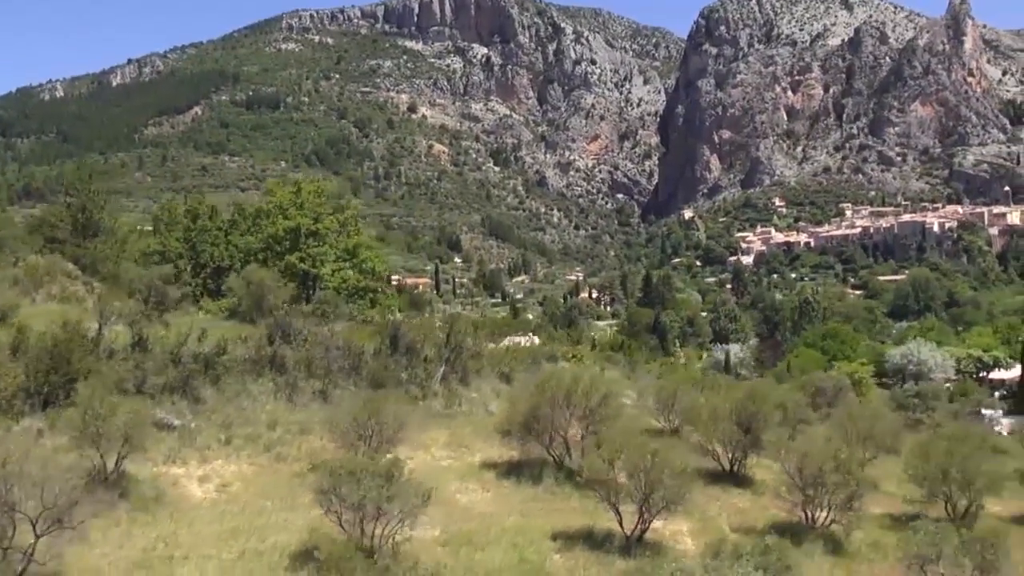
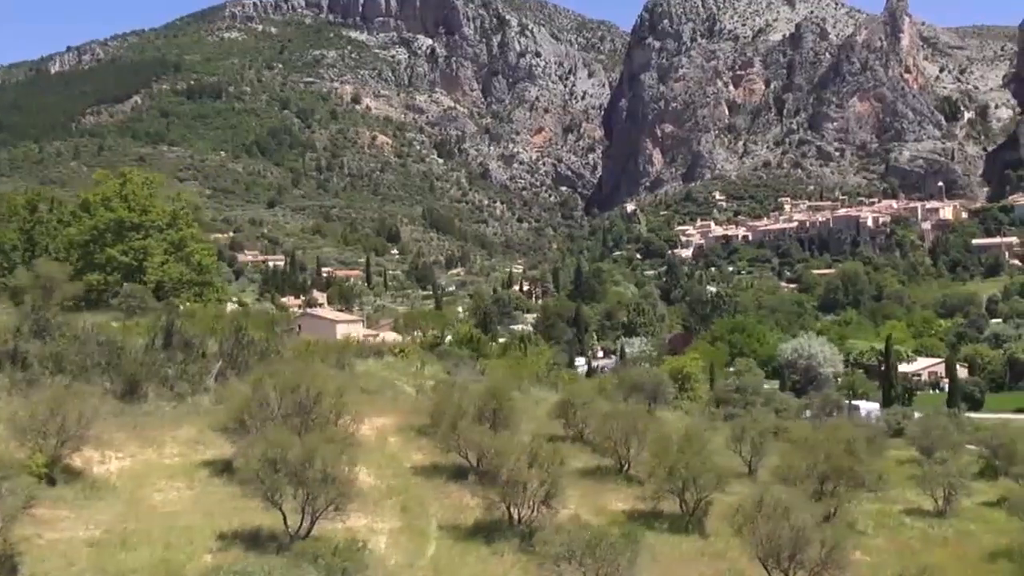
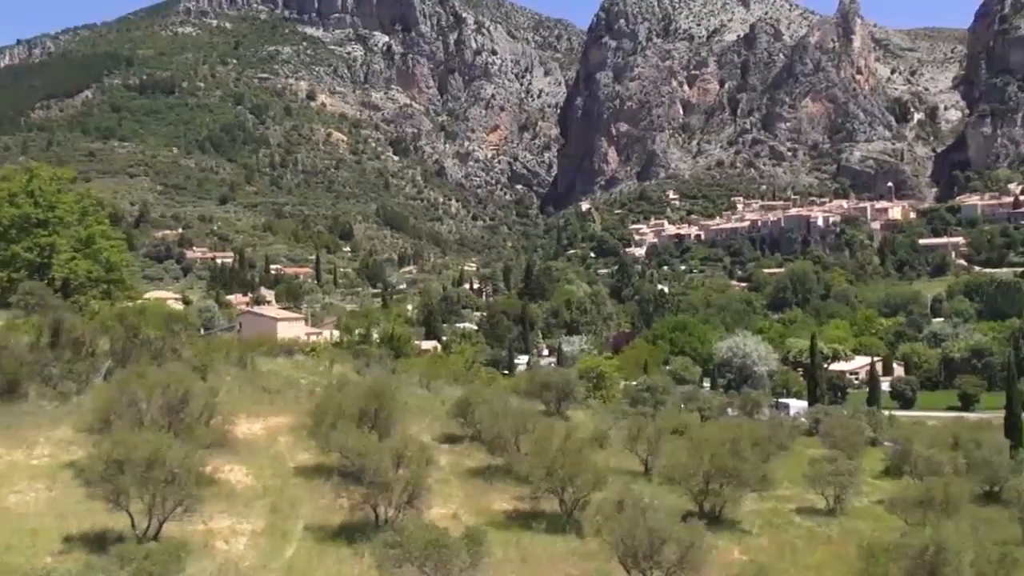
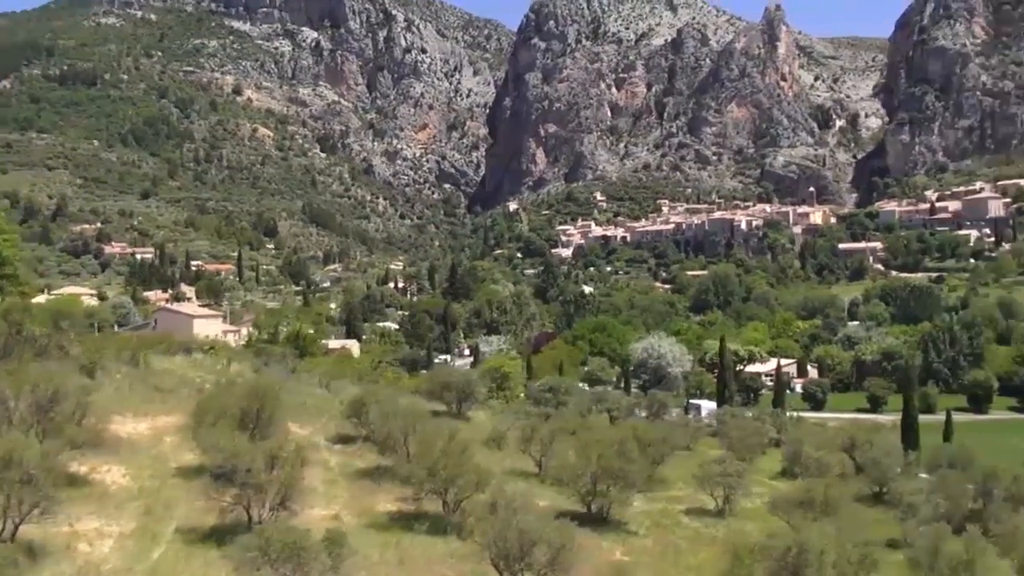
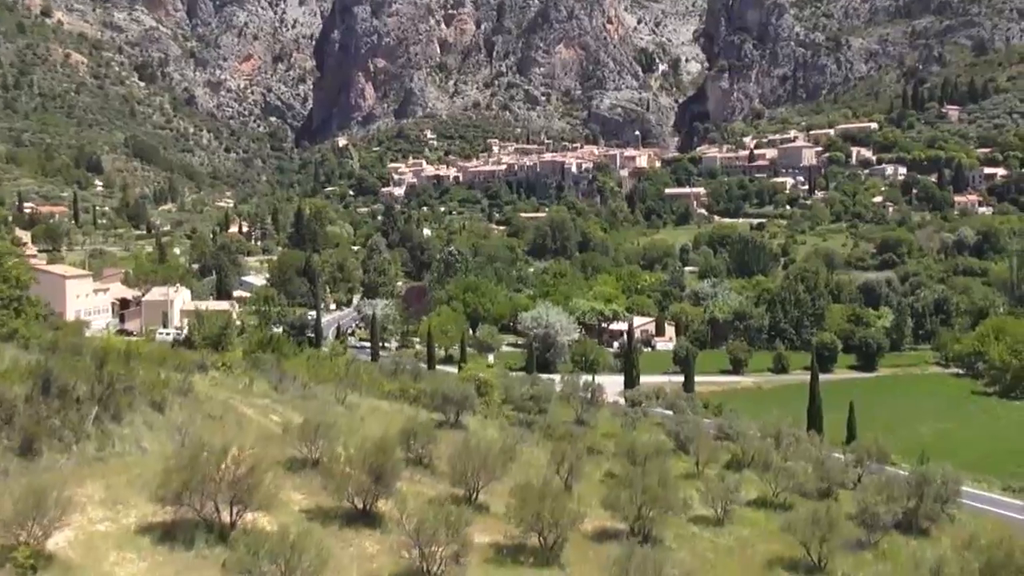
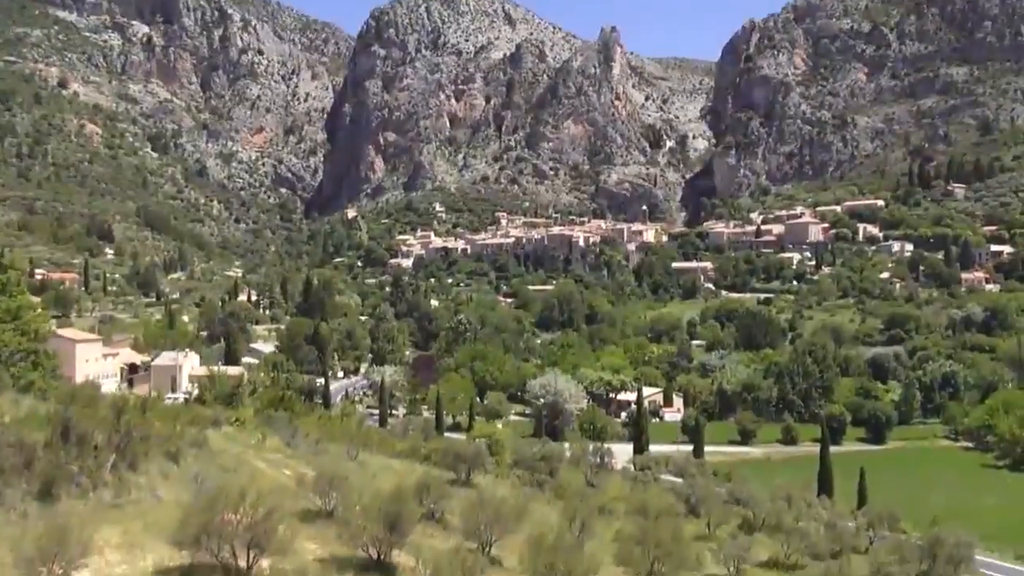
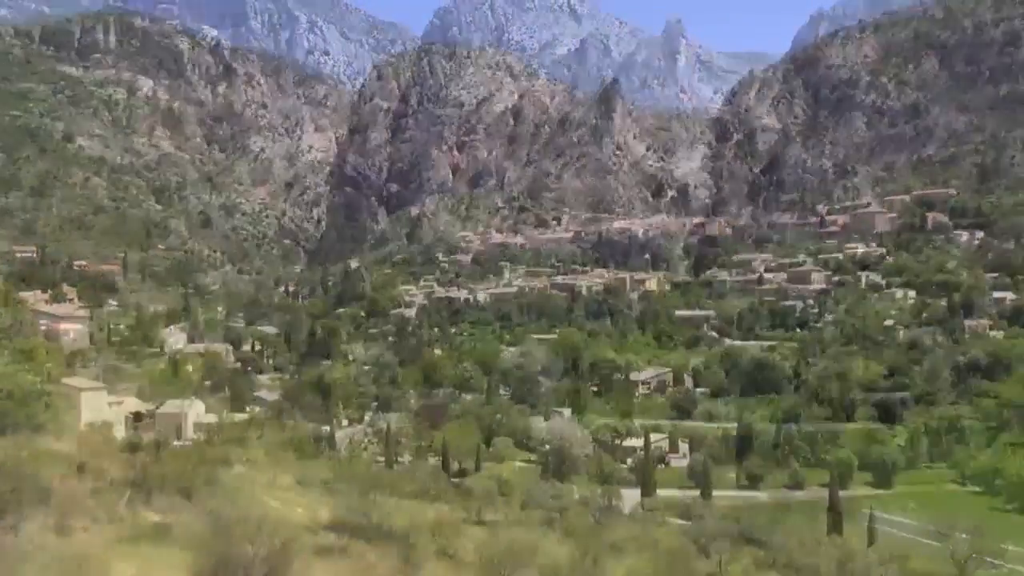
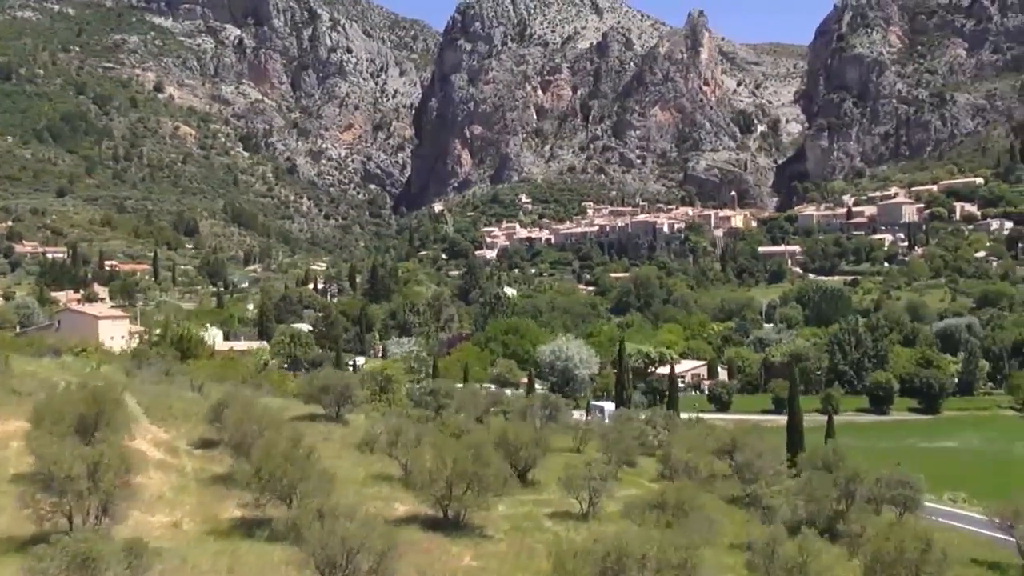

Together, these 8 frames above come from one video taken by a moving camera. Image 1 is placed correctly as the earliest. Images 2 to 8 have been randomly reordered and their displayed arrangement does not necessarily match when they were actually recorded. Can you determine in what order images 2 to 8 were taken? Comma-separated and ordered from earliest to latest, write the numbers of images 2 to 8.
2, 3, 4, 8, 7, 6, 5
